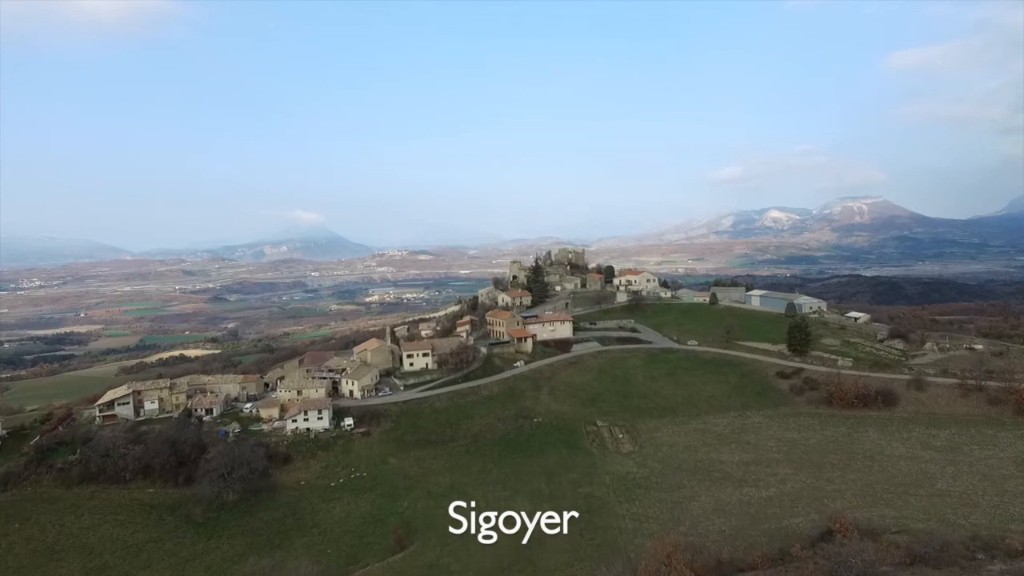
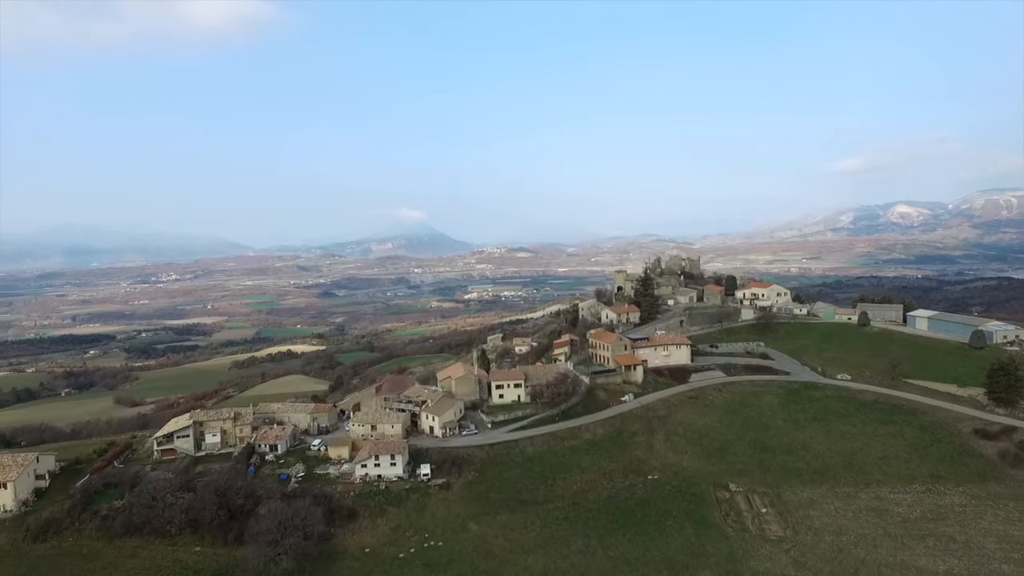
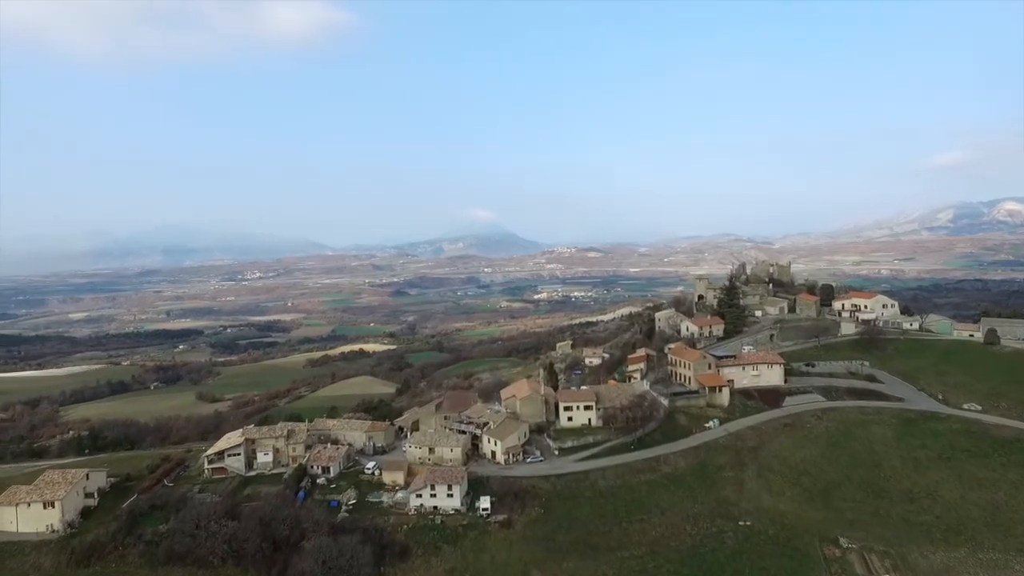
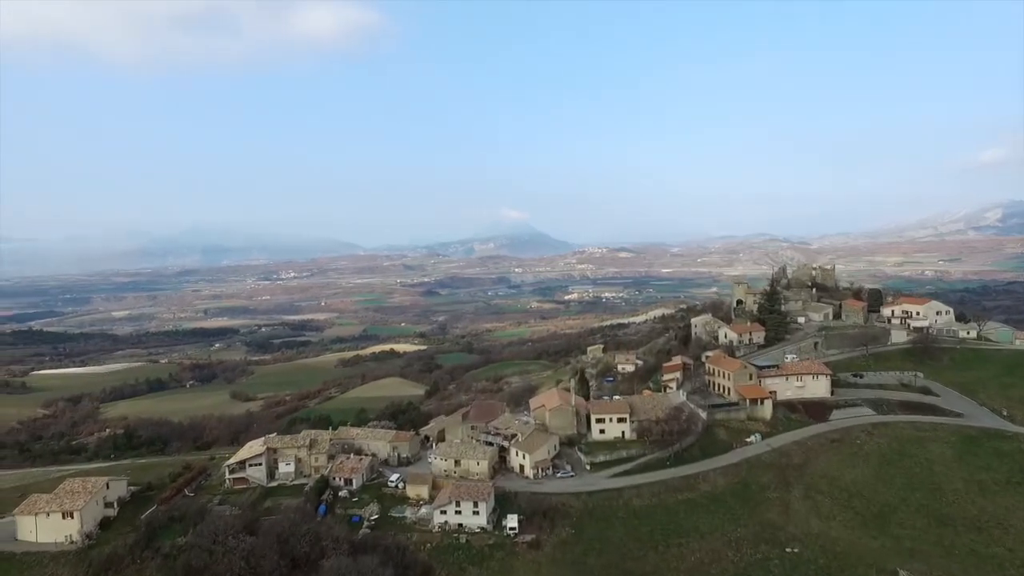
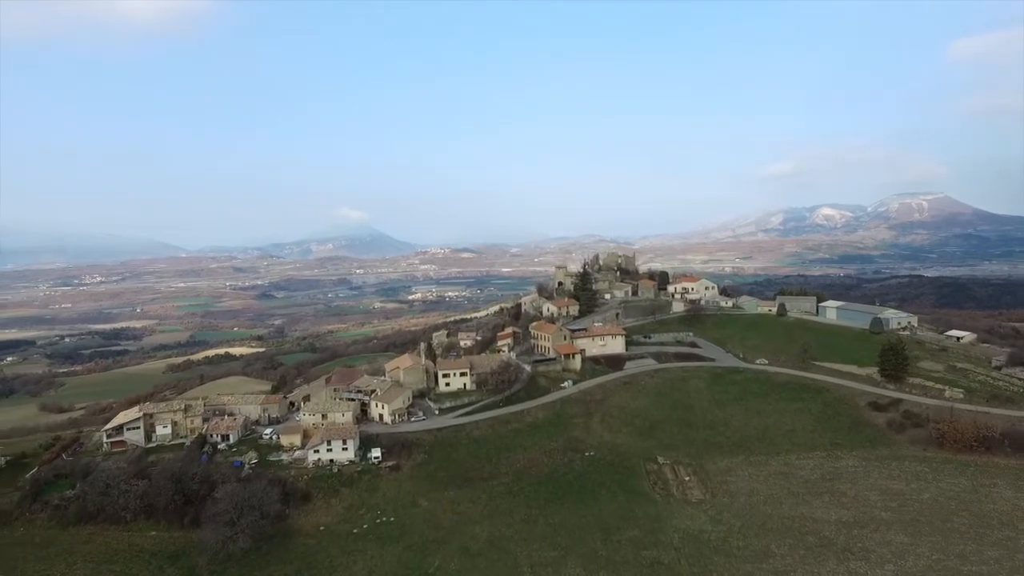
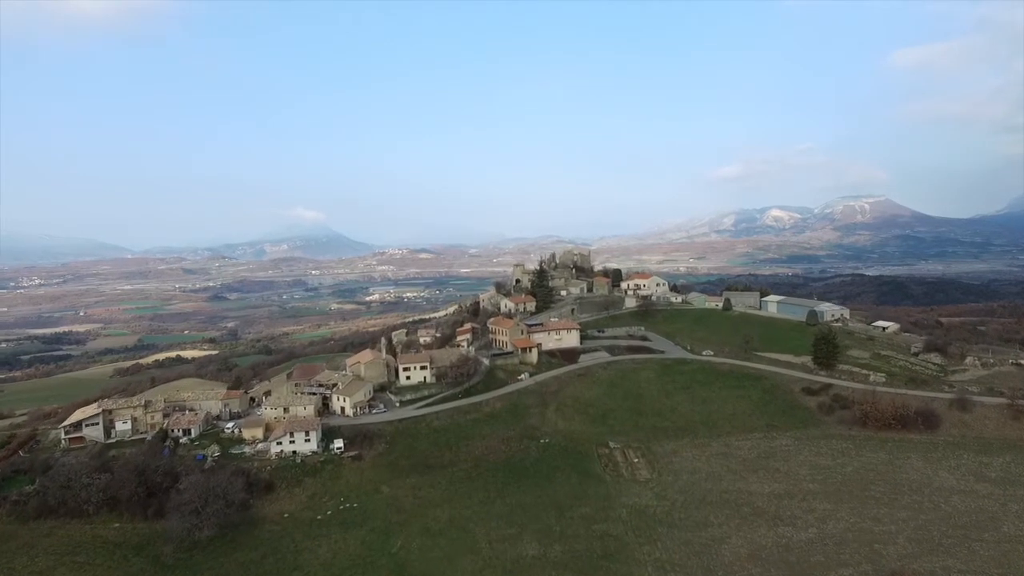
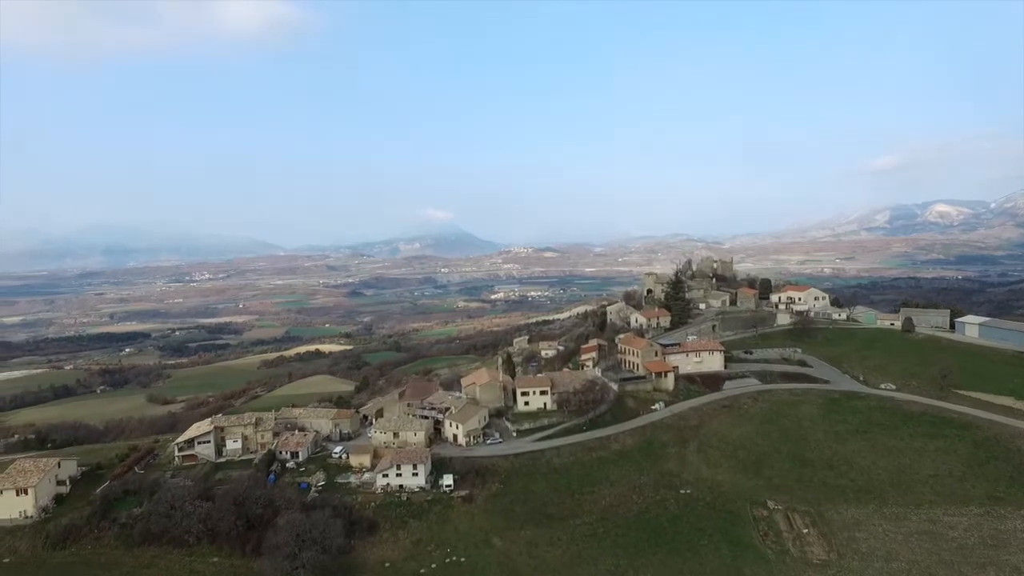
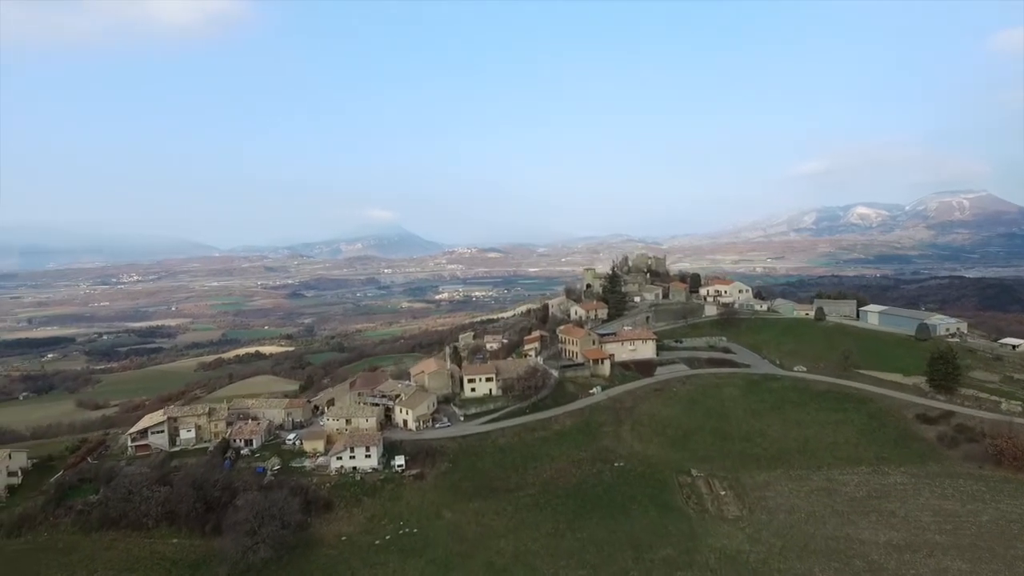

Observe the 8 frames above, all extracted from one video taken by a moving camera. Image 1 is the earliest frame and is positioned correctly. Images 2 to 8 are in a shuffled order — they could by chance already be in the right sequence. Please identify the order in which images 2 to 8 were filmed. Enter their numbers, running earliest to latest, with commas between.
6, 5, 8, 2, 7, 3, 4
